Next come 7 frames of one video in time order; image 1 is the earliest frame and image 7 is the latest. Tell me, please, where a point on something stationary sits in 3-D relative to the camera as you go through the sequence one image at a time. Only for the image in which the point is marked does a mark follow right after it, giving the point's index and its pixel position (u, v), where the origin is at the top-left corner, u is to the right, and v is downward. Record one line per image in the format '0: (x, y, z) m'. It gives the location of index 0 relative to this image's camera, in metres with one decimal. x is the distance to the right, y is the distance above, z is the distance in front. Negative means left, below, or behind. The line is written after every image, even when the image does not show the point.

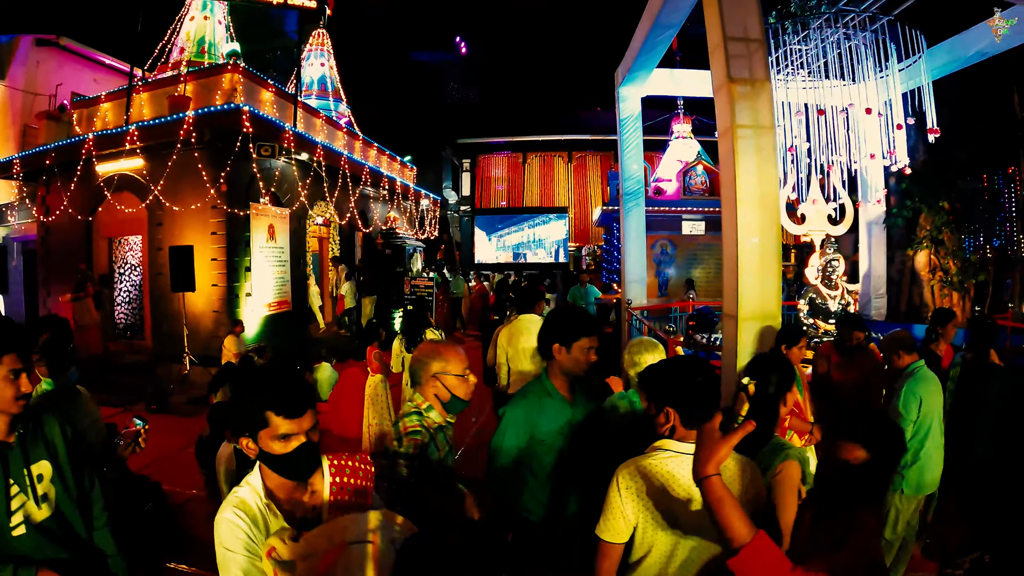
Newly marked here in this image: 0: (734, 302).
0: (+1.8, -0.1, +4.2) m
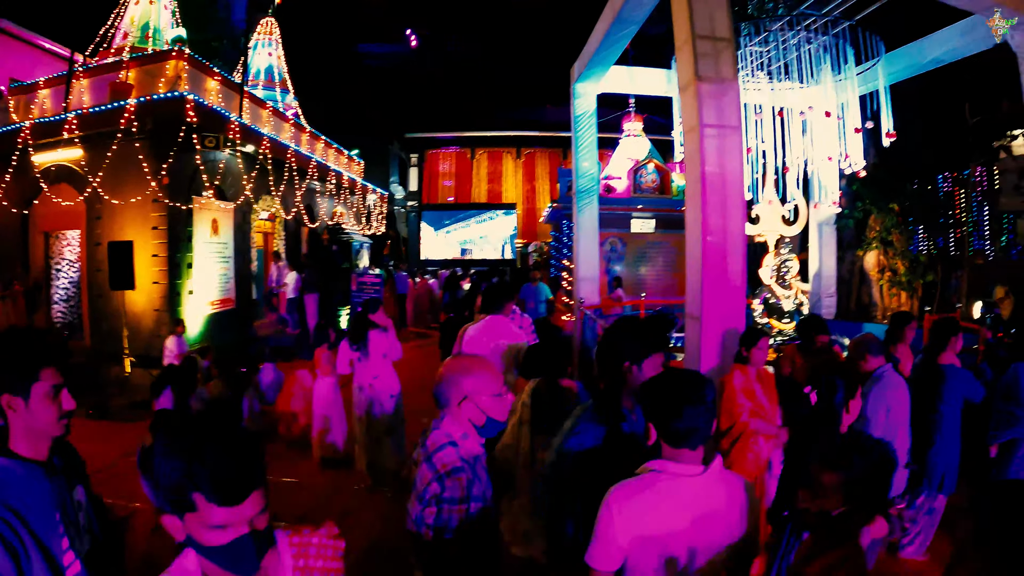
0: (+1.5, -0.2, +4.1) m
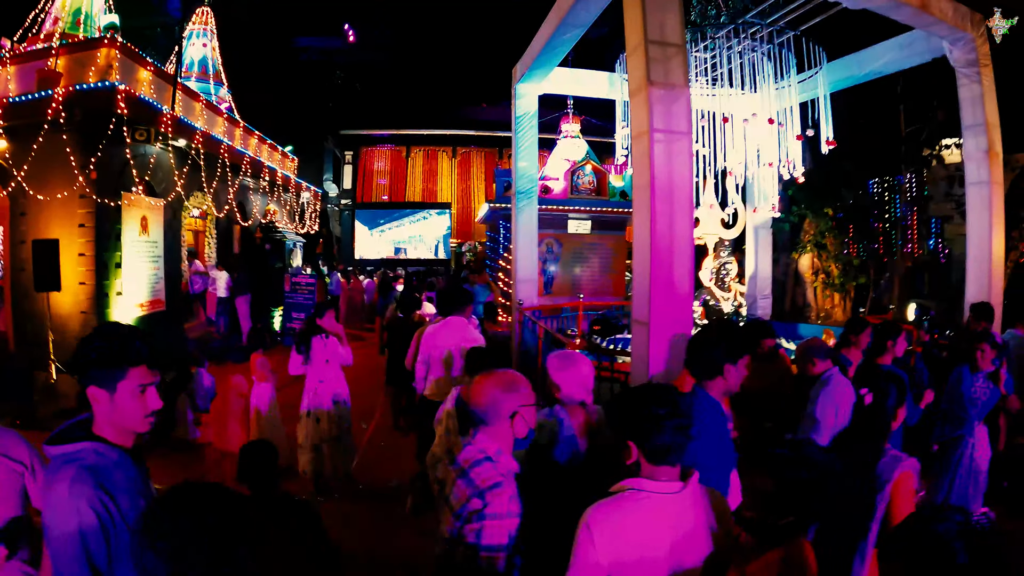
0: (+1.1, -0.2, +4.2) m
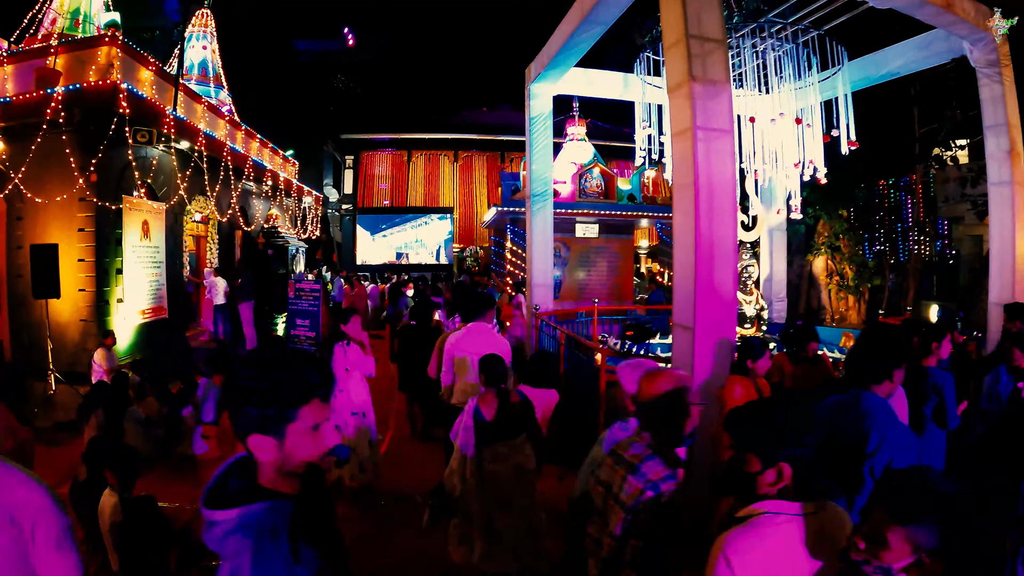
0: (+1.4, -0.2, +4.0) m
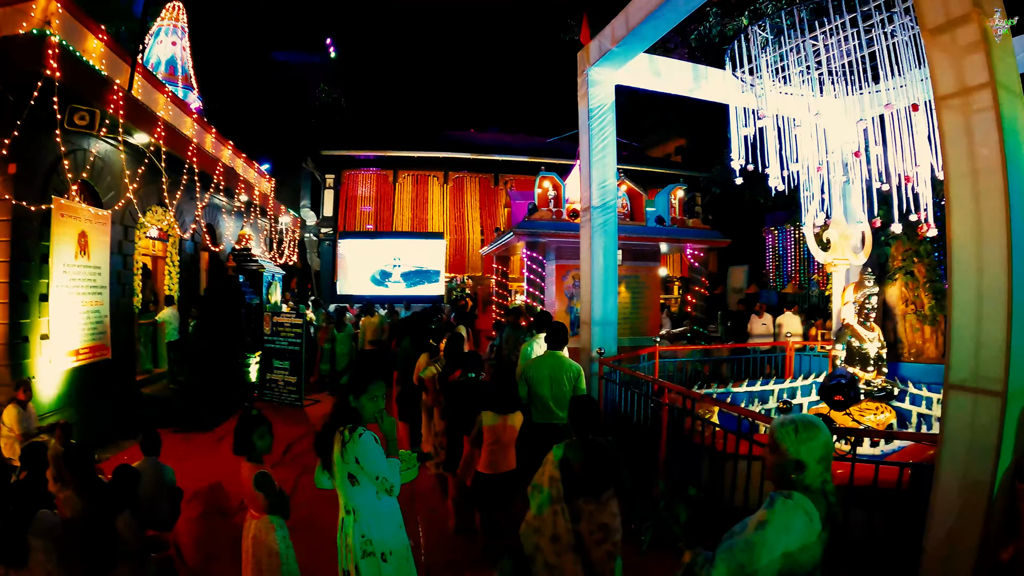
0: (+2.3, -0.3, +2.4) m
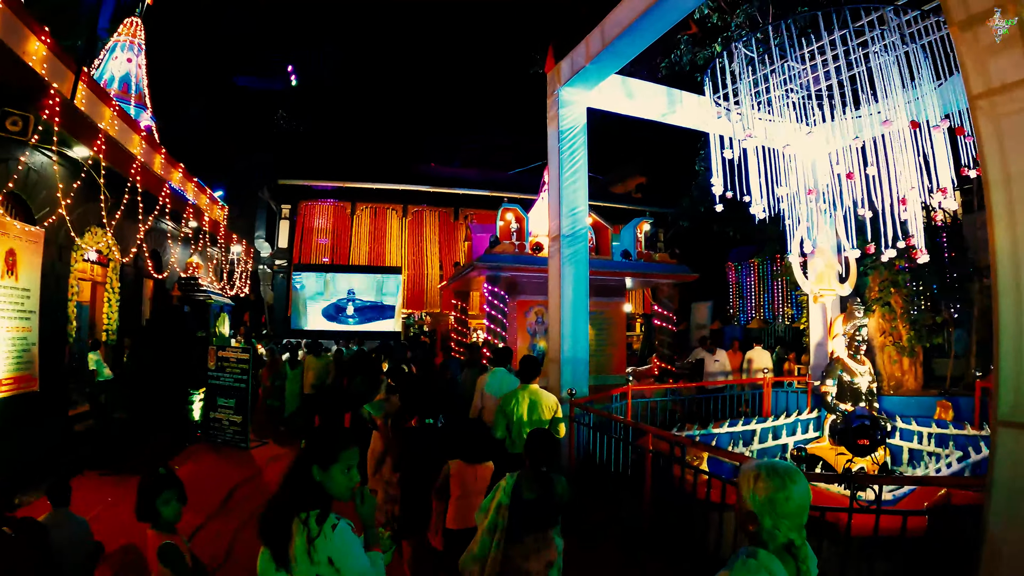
0: (+2.5, -0.4, +2.4) m
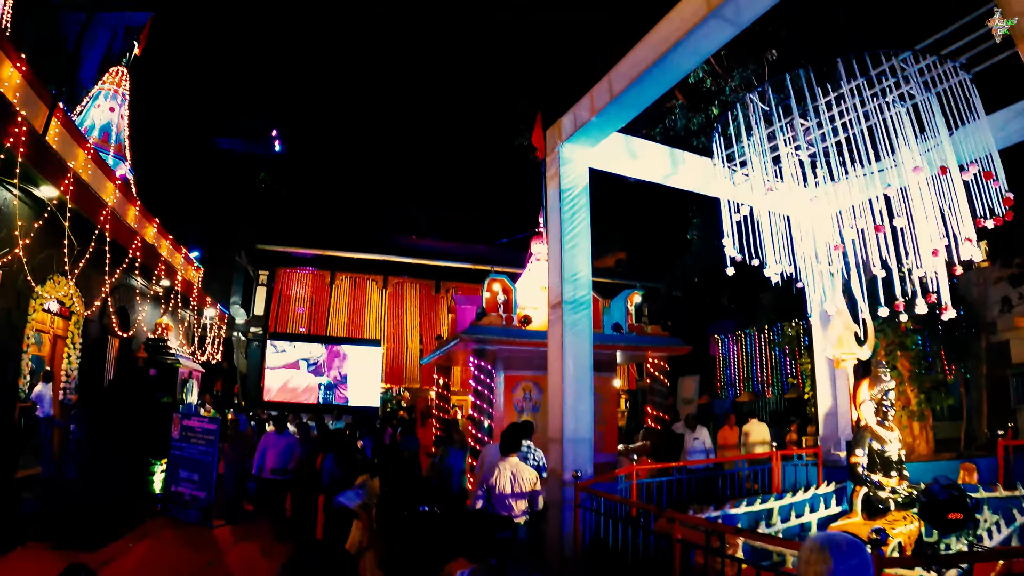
0: (+2.8, -0.4, +2.2) m
